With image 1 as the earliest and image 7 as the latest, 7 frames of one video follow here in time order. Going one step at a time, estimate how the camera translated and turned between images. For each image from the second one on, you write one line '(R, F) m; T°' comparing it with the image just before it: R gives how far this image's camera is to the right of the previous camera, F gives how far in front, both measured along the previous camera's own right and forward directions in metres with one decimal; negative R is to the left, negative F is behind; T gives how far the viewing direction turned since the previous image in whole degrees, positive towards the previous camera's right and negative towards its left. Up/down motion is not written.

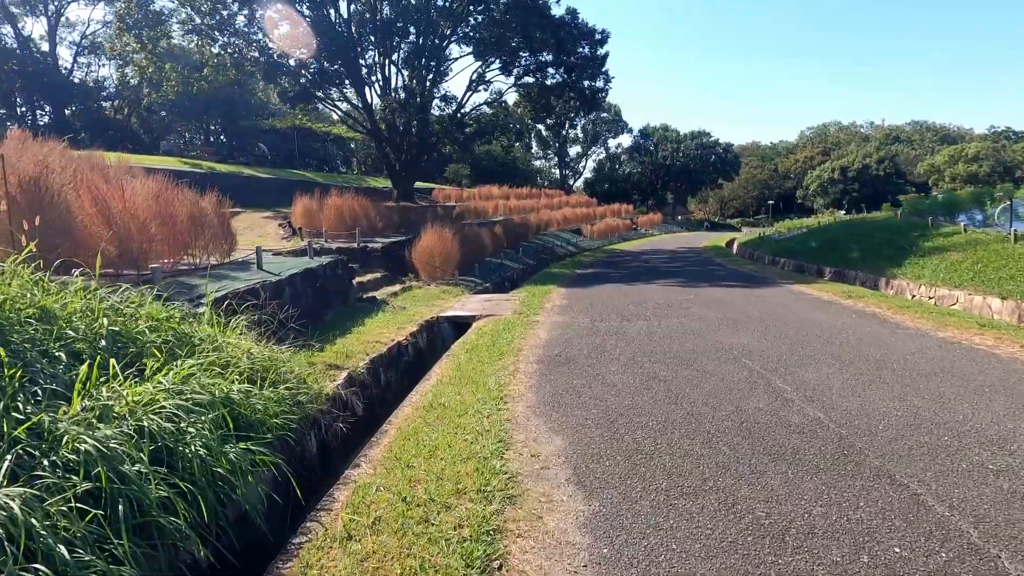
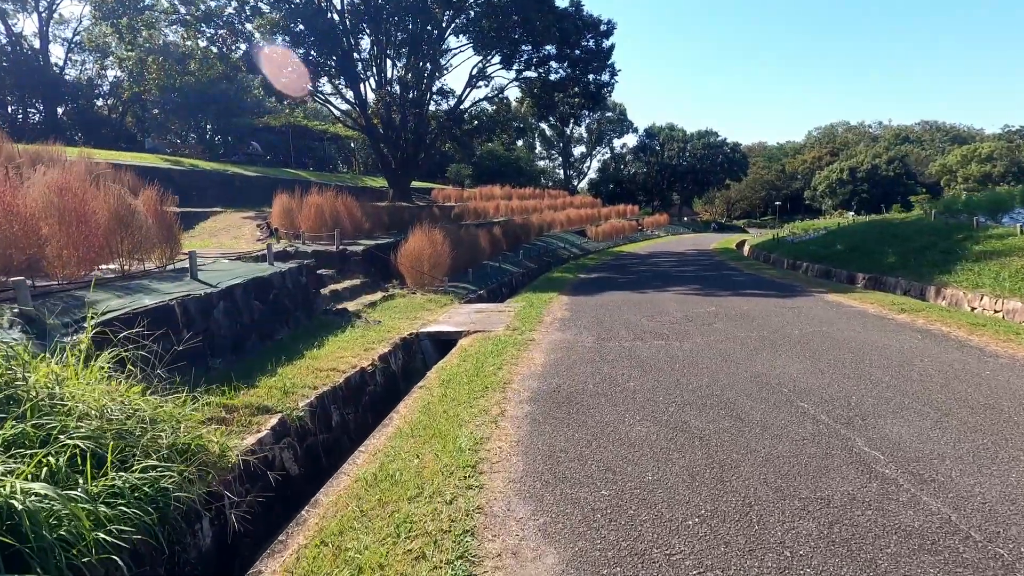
(+0.2, +1.5) m; 0°
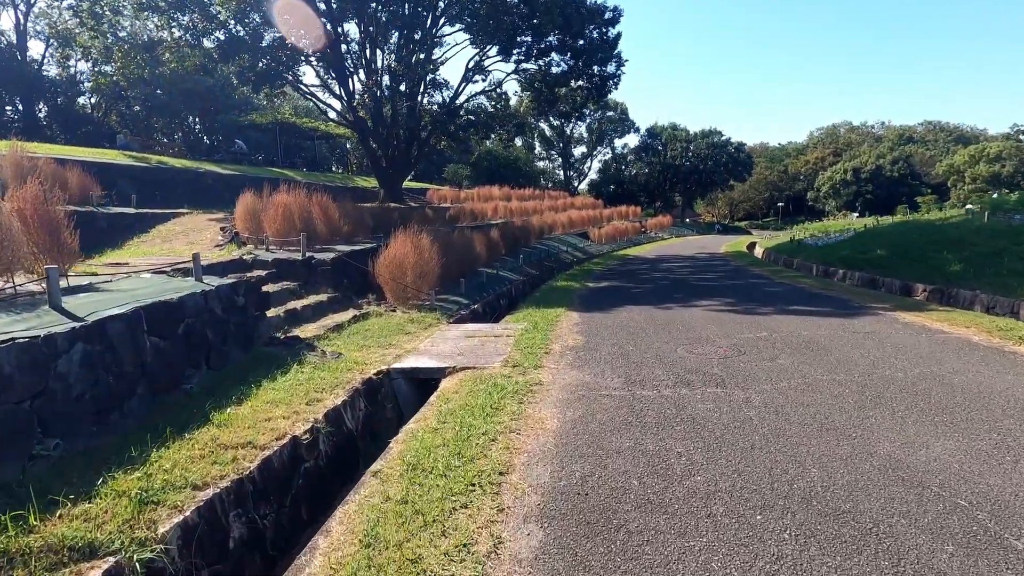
(0.0, +2.0) m; 0°
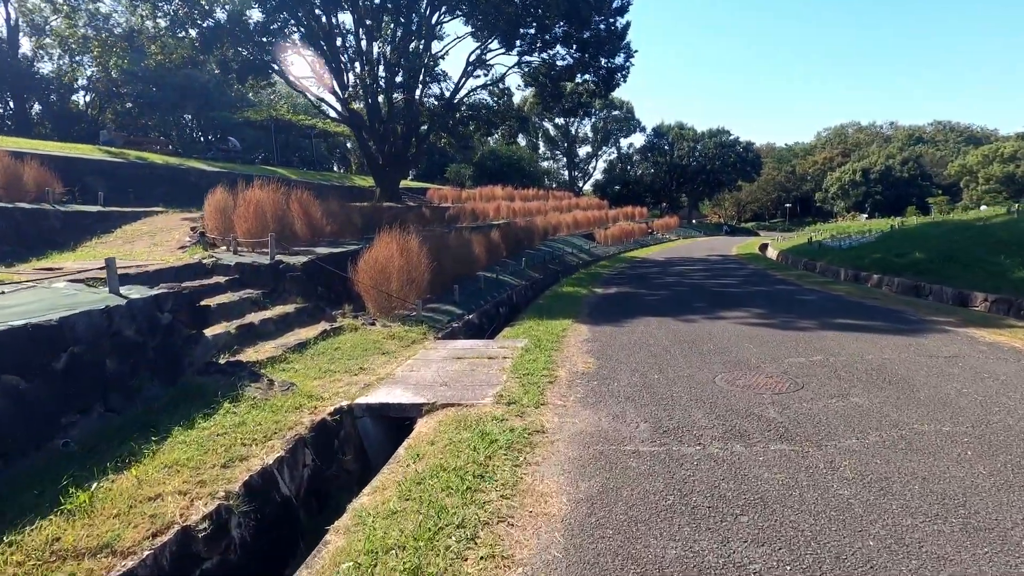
(+0.1, +1.4) m; 0°
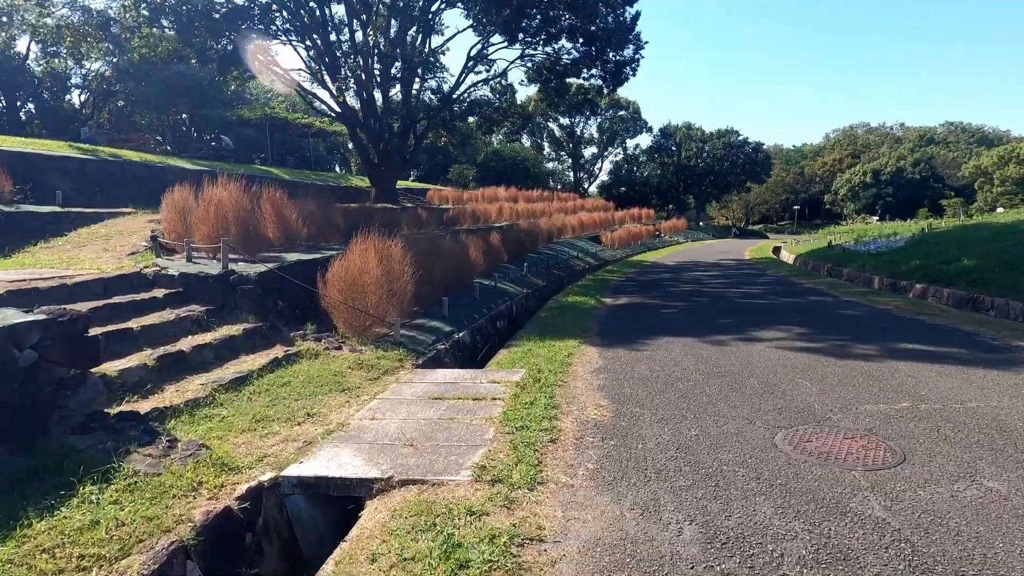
(+0.1, +1.5) m; -1°
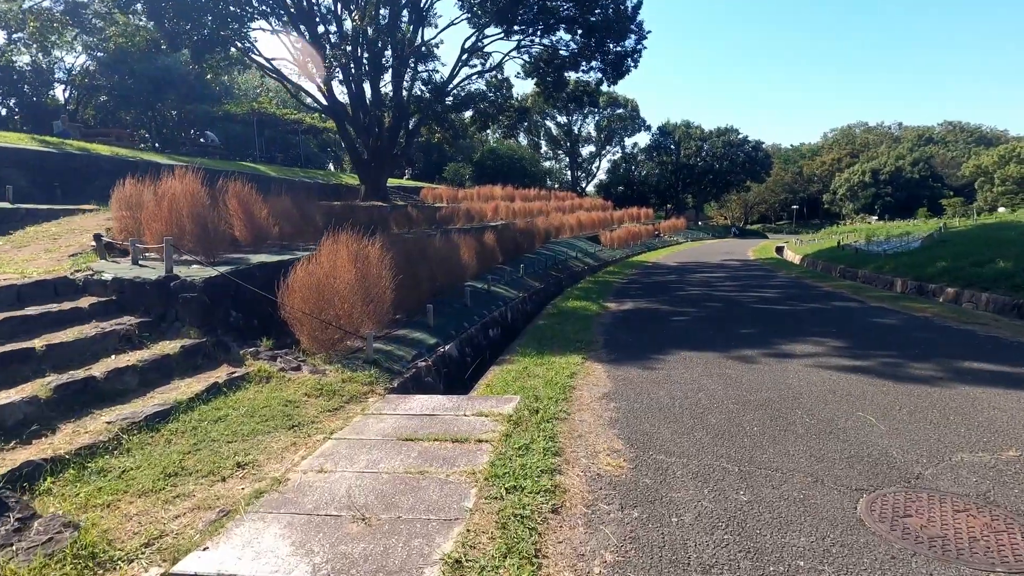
(+0.1, +1.1) m; 0°
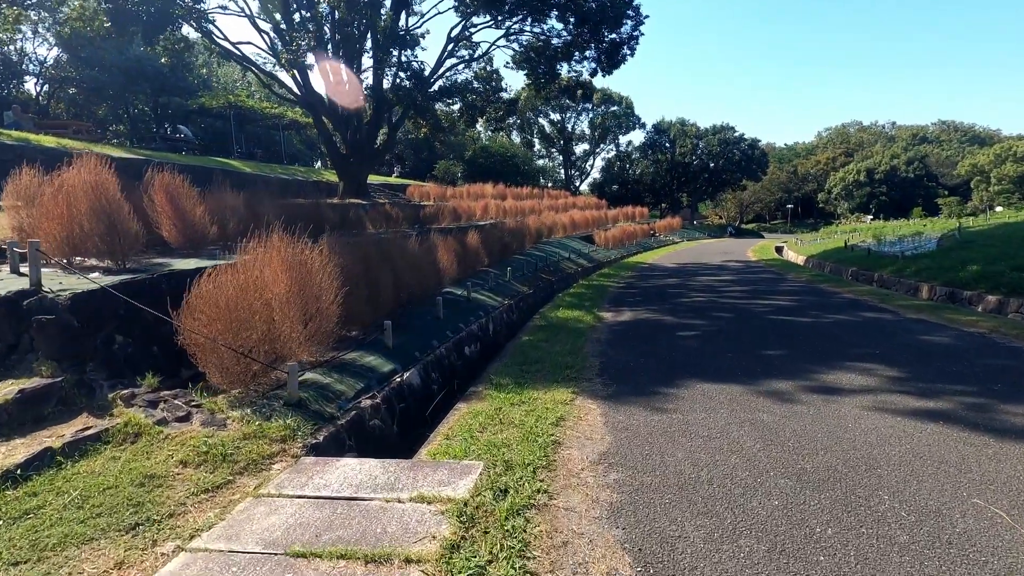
(+0.2, +1.5) m; +1°
